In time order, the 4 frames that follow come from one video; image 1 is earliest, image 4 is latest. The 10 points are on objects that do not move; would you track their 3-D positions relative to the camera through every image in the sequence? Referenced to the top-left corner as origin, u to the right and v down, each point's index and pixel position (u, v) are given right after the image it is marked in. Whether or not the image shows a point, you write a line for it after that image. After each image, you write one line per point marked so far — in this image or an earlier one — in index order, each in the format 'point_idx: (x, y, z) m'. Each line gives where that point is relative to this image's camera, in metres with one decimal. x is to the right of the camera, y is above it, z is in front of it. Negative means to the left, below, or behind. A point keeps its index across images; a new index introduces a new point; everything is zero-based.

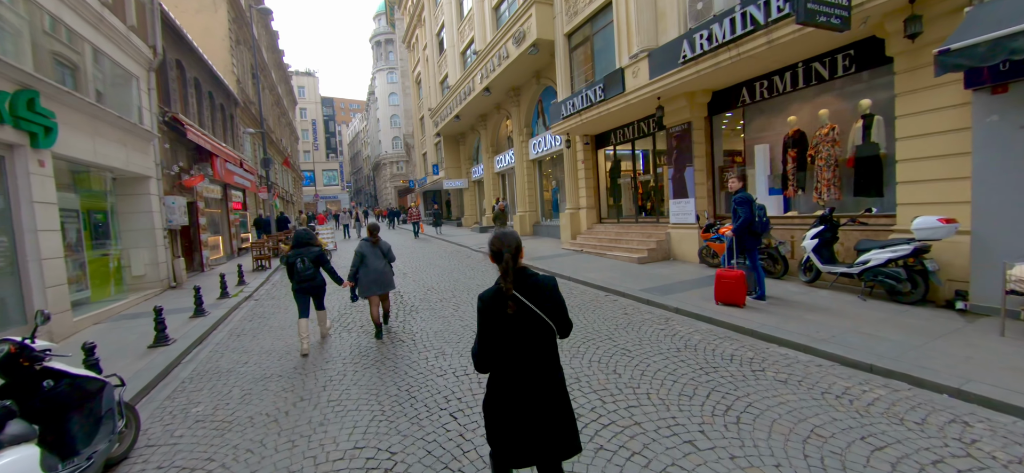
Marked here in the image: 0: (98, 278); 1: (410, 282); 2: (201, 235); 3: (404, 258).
0: (-8.3, -0.8, +7.8) m
1: (-2.4, -1.1, +9.3) m
2: (-9.3, +0.1, +11.7) m
3: (-3.5, -0.7, +12.9) m
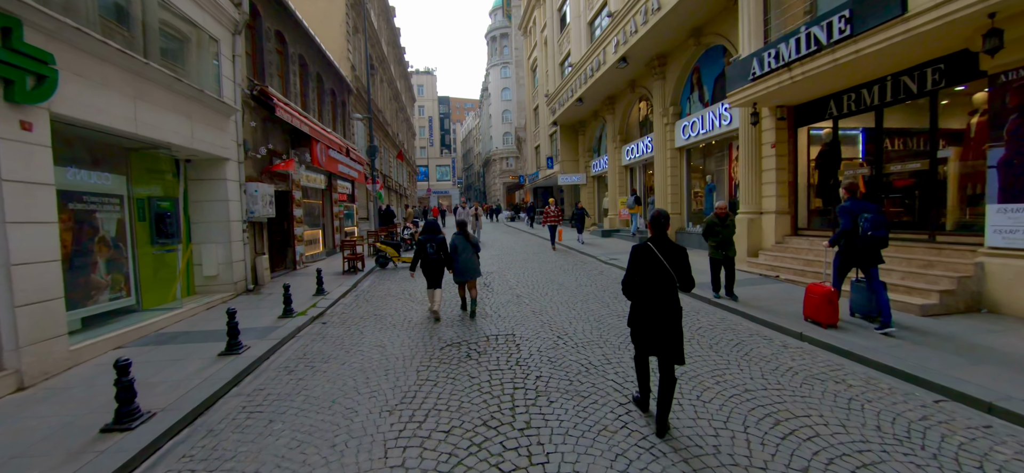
0: (-5.8, -0.7, +6.2) m
1: (+0.3, -1.3, +6.2) m
2: (-5.8, +0.2, +10.3) m
3: (+0.1, -0.9, +10.0) m
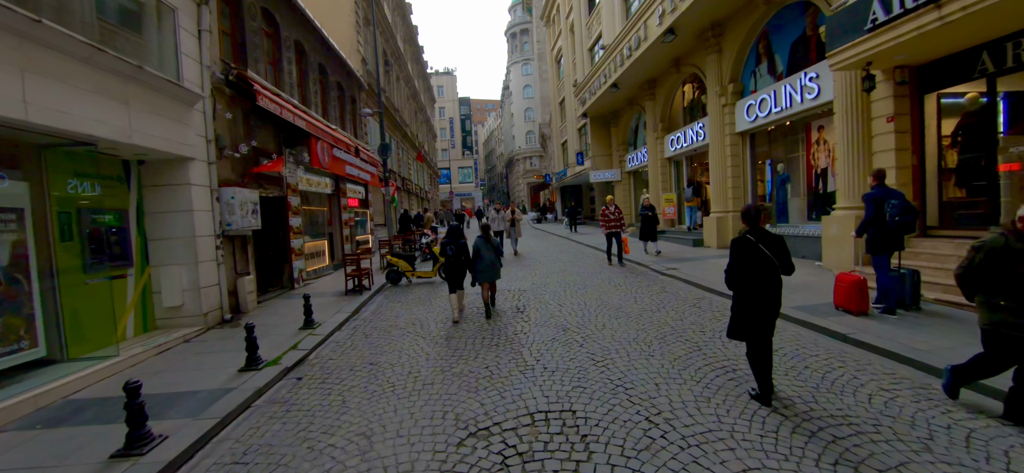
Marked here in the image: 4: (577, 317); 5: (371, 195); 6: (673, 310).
0: (-5.2, -1.0, +4.7) m
1: (+0.9, -1.4, +4.2) m
2: (-5.0, -0.1, +8.7) m
3: (+0.9, -1.0, +8.1) m
4: (+1.0, -1.2, +6.1) m
5: (-5.9, +1.7, +16.0) m
6: (+2.7, -1.2, +6.5) m
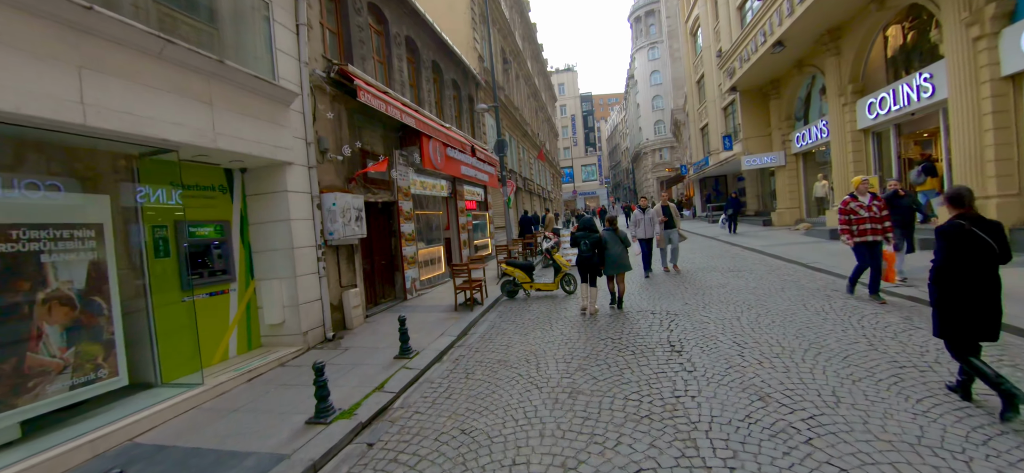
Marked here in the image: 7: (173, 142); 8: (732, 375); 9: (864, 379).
0: (-3.8, -1.2, +4.4) m
1: (+1.9, -1.5, +2.1) m
2: (-2.3, -0.3, +8.1) m
3: (+3.1, -1.1, +5.7) m
4: (+2.6, -1.3, +3.8) m
5: (-0.9, +1.6, +15.3) m
6: (+4.3, -1.2, +3.7) m
7: (-3.4, +1.0, +3.9) m
8: (+2.0, -1.4, +3.6) m
9: (+3.4, -1.3, +3.7) m
